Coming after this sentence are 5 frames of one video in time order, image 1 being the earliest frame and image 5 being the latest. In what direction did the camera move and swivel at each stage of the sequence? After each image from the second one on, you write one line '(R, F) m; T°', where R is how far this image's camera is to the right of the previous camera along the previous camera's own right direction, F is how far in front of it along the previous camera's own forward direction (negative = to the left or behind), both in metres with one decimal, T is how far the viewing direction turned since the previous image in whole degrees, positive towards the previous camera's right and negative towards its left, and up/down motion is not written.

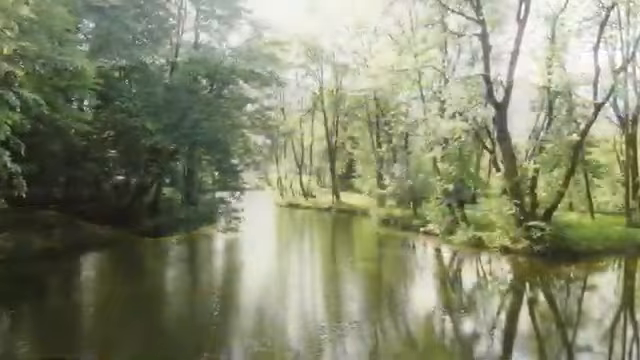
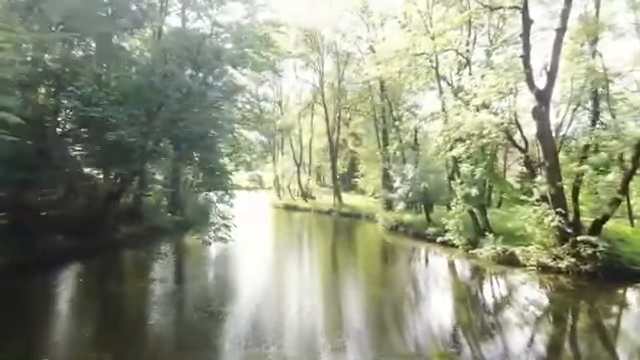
(-0.1, +3.6) m; 0°
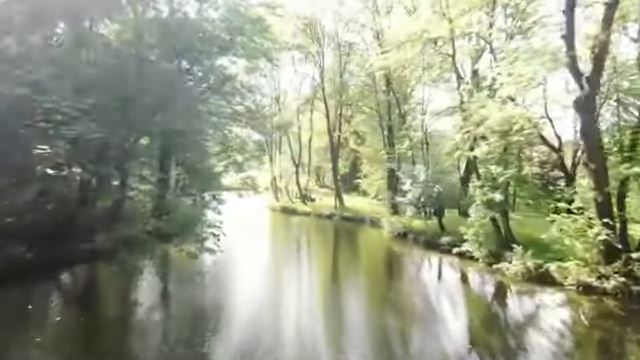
(0.0, +2.8) m; 0°
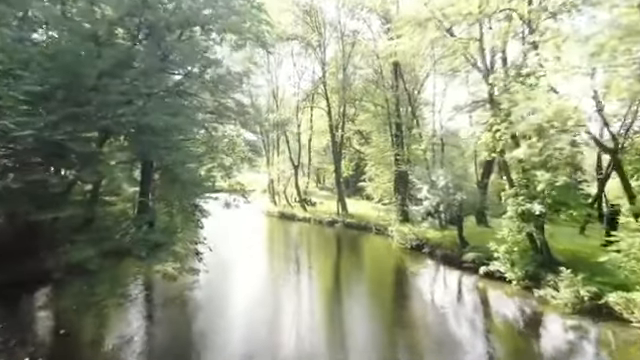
(-0.1, +3.2) m; 0°
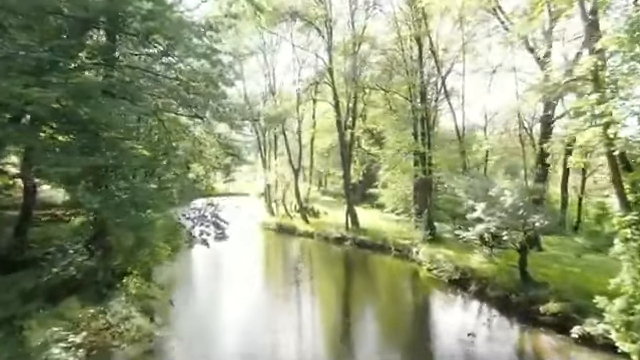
(-0.2, +5.9) m; 0°
